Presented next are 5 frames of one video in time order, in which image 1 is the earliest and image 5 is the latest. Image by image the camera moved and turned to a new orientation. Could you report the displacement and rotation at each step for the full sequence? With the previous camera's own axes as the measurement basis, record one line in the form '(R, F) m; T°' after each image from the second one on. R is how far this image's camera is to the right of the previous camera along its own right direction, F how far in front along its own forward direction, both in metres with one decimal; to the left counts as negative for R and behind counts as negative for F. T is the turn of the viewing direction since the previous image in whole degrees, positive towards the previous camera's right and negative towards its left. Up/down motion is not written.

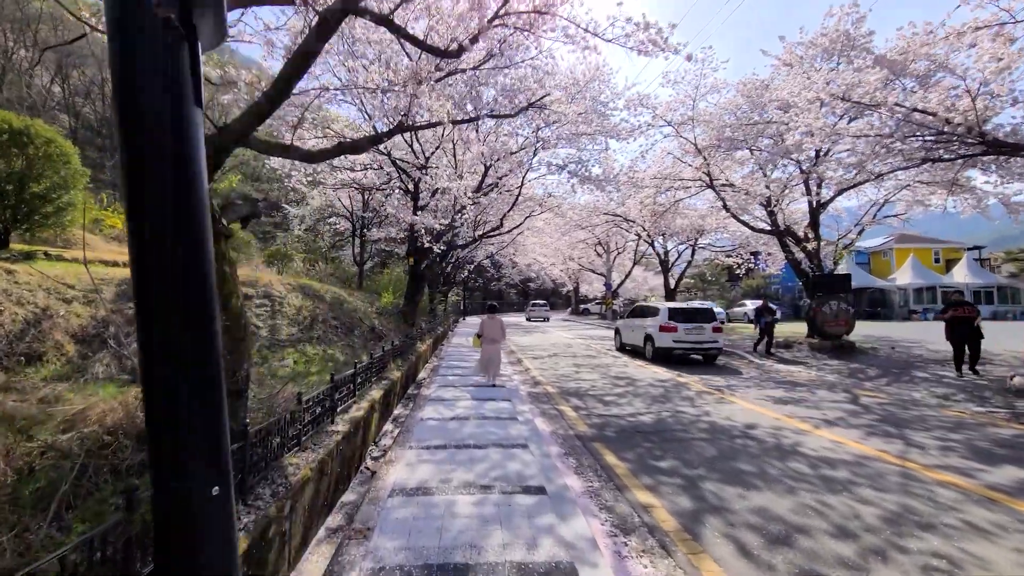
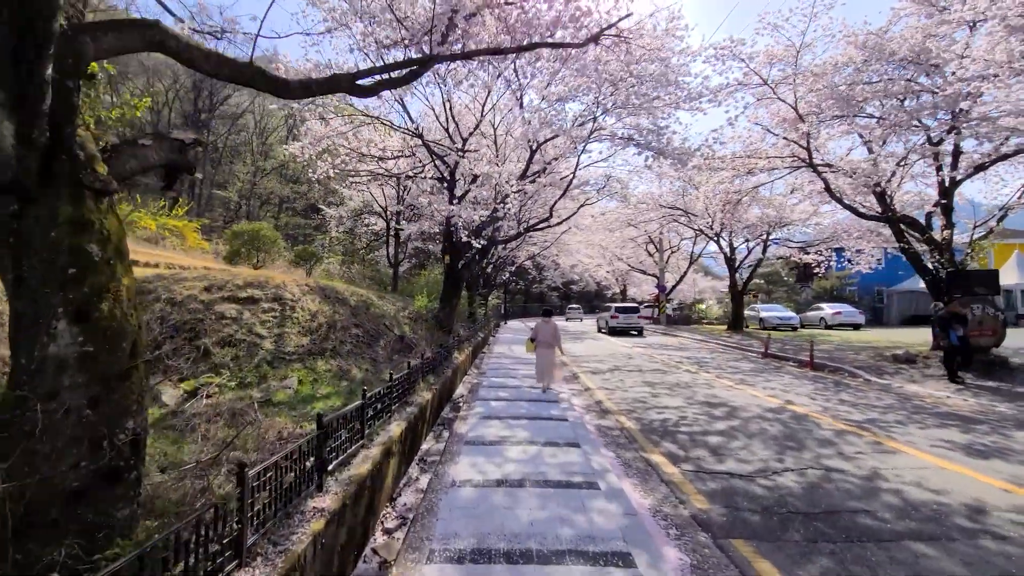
(-0.3, +2.3) m; -5°
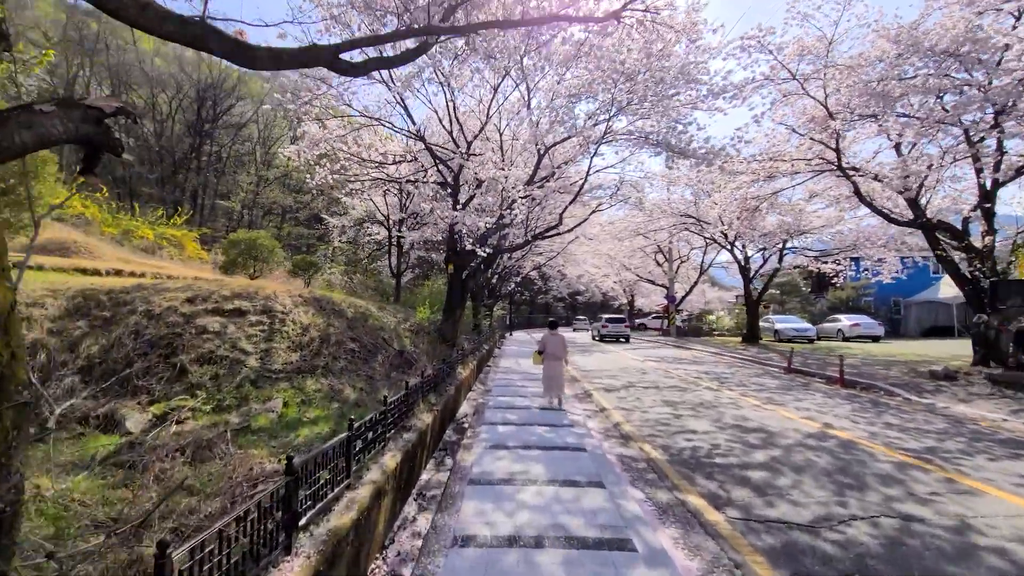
(-0.1, +0.8) m; -1°
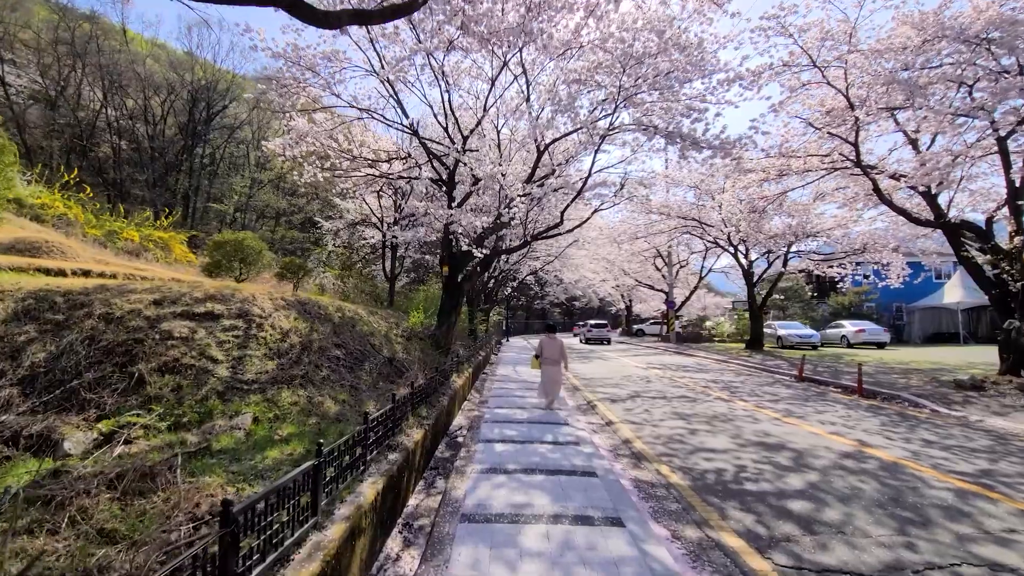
(0.0, +0.8) m; 0°
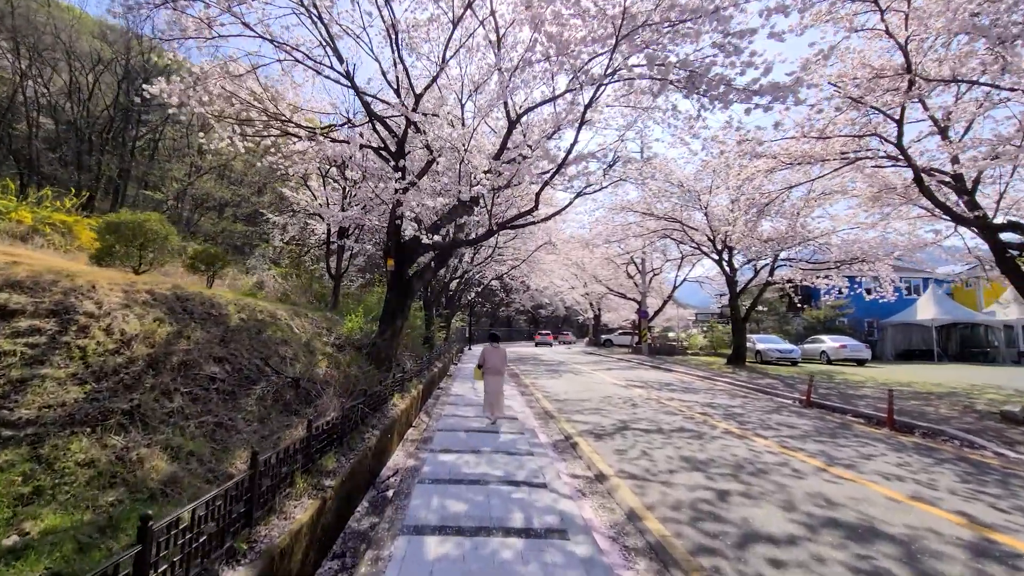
(+0.1, +2.5) m; +4°
